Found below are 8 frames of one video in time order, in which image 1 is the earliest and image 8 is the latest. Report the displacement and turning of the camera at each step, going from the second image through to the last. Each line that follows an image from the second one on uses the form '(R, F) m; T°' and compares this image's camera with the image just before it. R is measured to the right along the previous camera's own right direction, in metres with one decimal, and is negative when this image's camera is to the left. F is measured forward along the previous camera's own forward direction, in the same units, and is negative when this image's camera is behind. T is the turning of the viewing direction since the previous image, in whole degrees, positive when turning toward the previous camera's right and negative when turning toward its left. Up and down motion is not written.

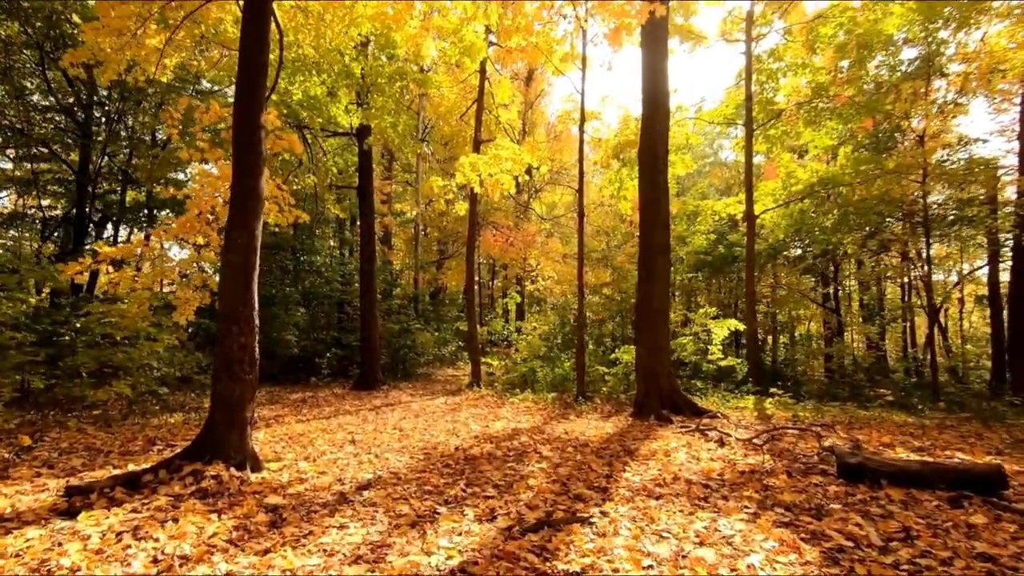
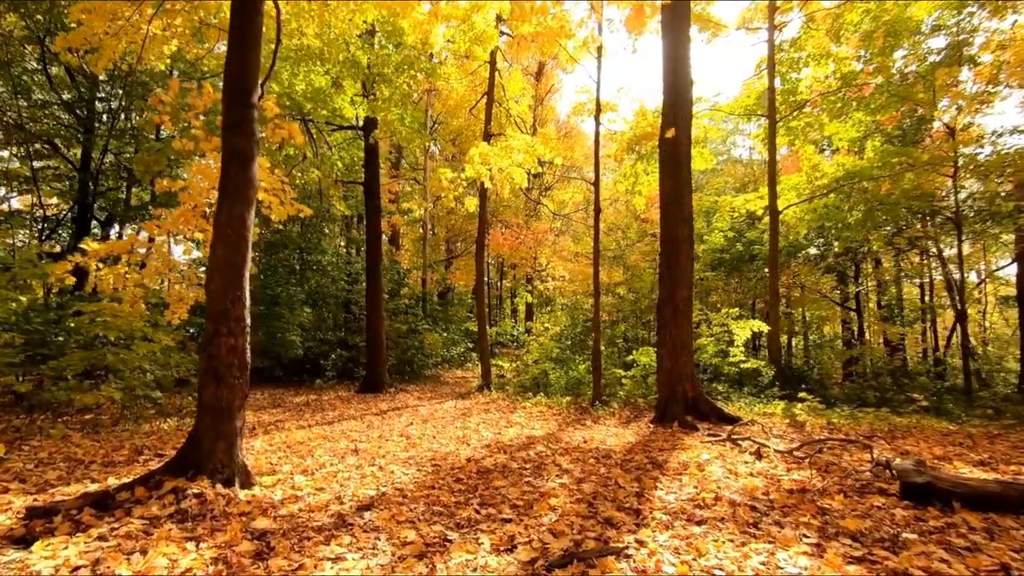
(-0.1, +0.5) m; -1°
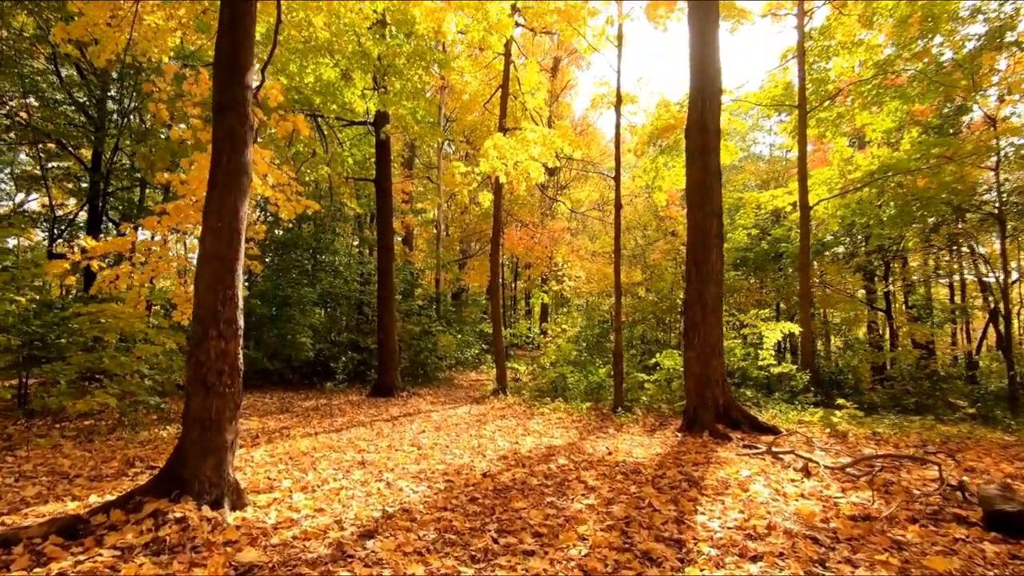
(-0.1, +0.5) m; -2°
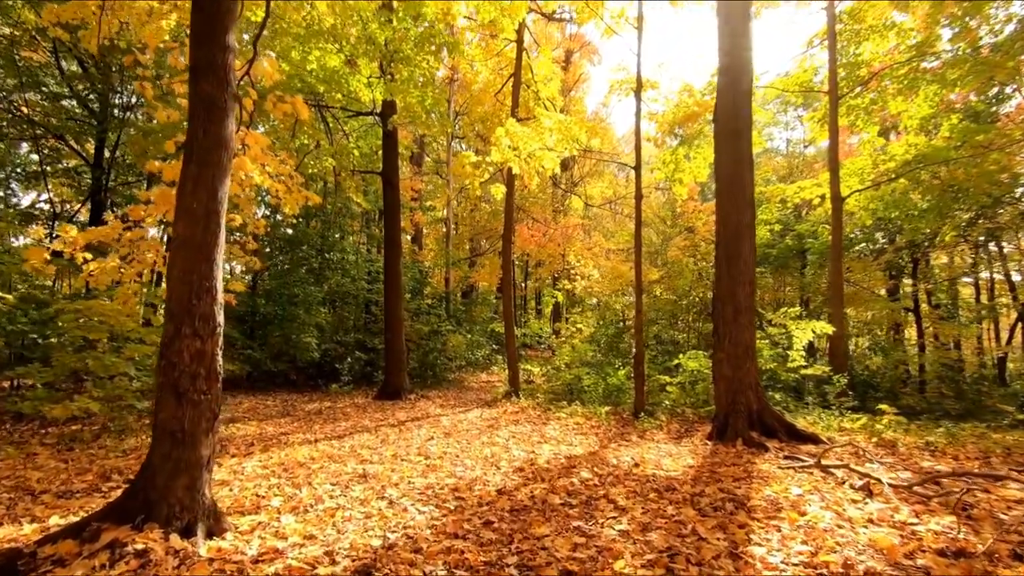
(-0.1, +0.5) m; -1°
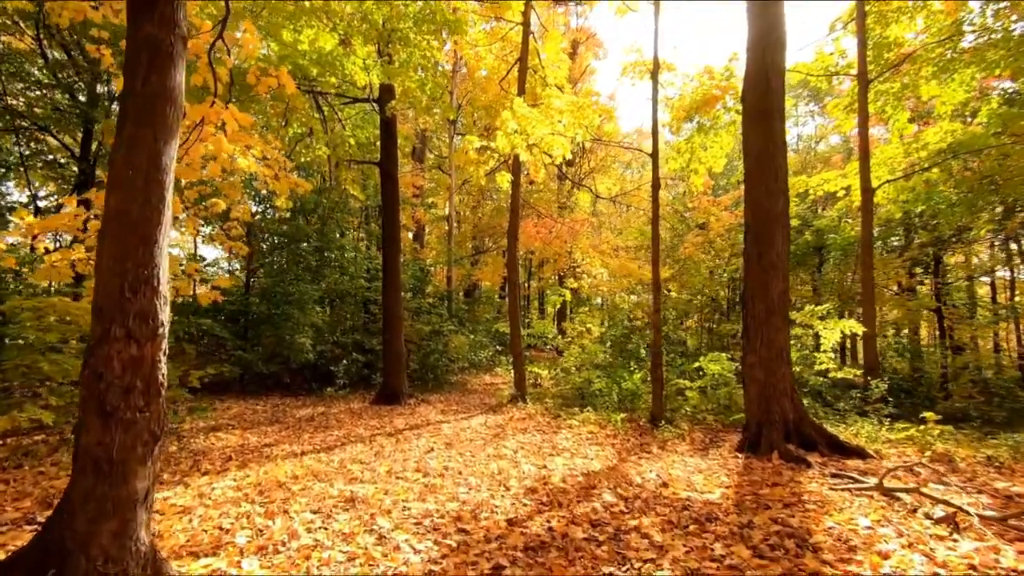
(-0.1, +0.7) m; 0°
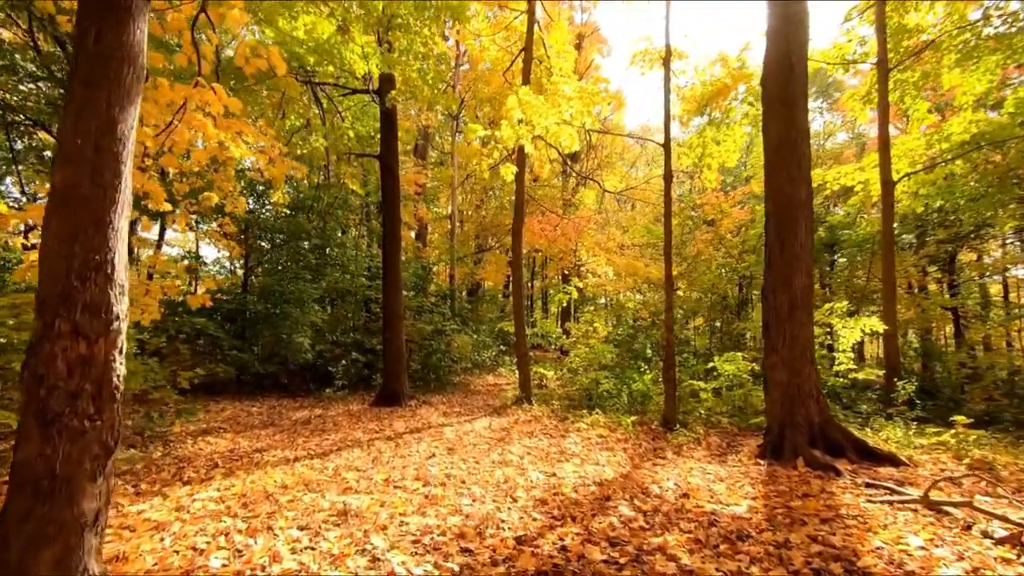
(0.0, +0.4) m; 0°
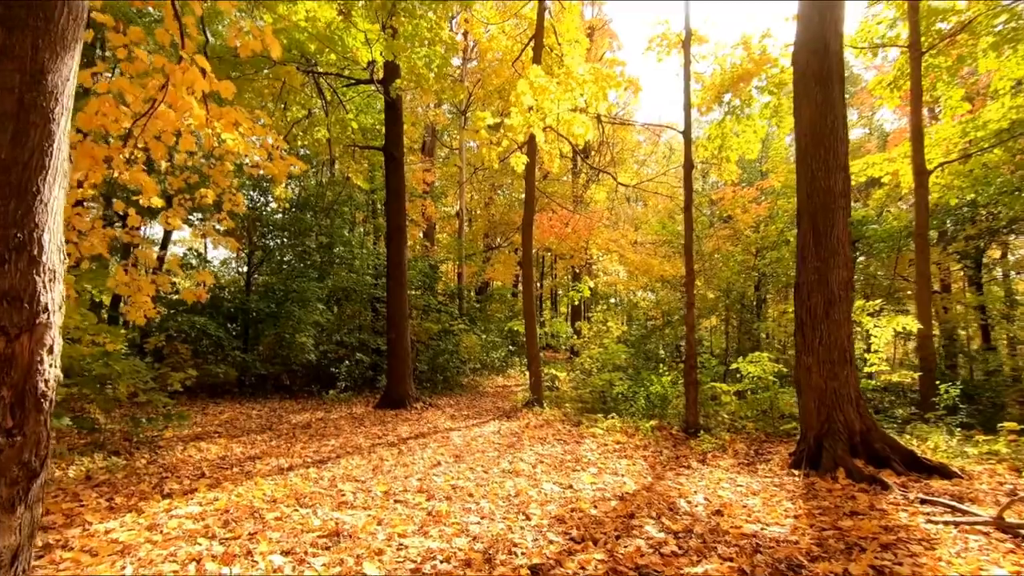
(0.0, +0.4) m; -1°
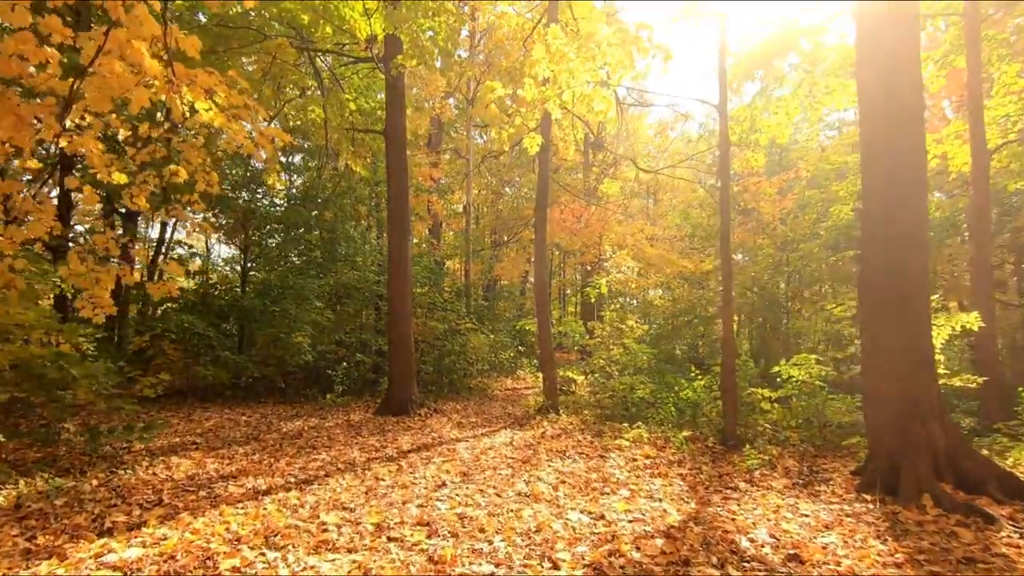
(-0.1, +0.8) m; -1°
